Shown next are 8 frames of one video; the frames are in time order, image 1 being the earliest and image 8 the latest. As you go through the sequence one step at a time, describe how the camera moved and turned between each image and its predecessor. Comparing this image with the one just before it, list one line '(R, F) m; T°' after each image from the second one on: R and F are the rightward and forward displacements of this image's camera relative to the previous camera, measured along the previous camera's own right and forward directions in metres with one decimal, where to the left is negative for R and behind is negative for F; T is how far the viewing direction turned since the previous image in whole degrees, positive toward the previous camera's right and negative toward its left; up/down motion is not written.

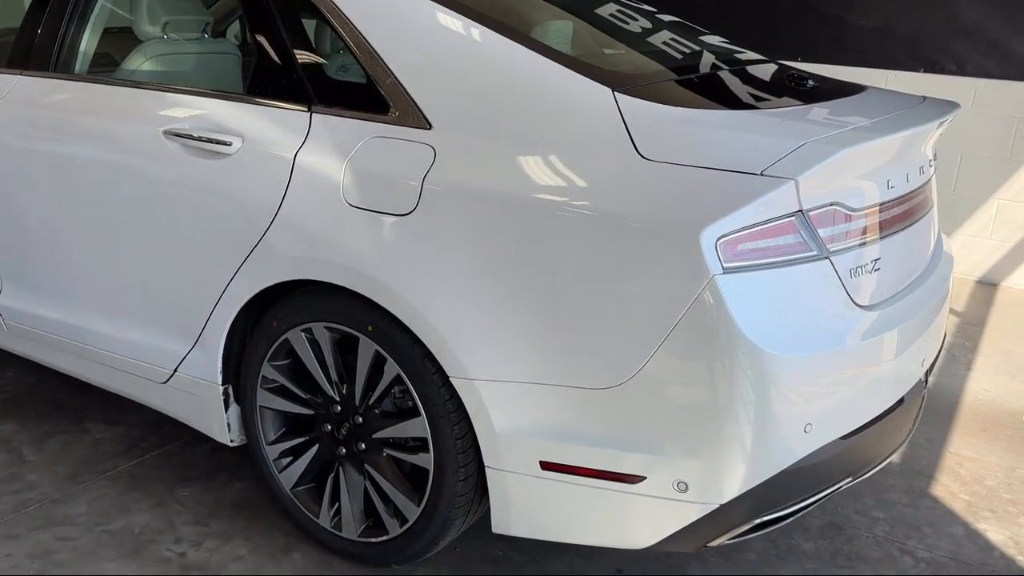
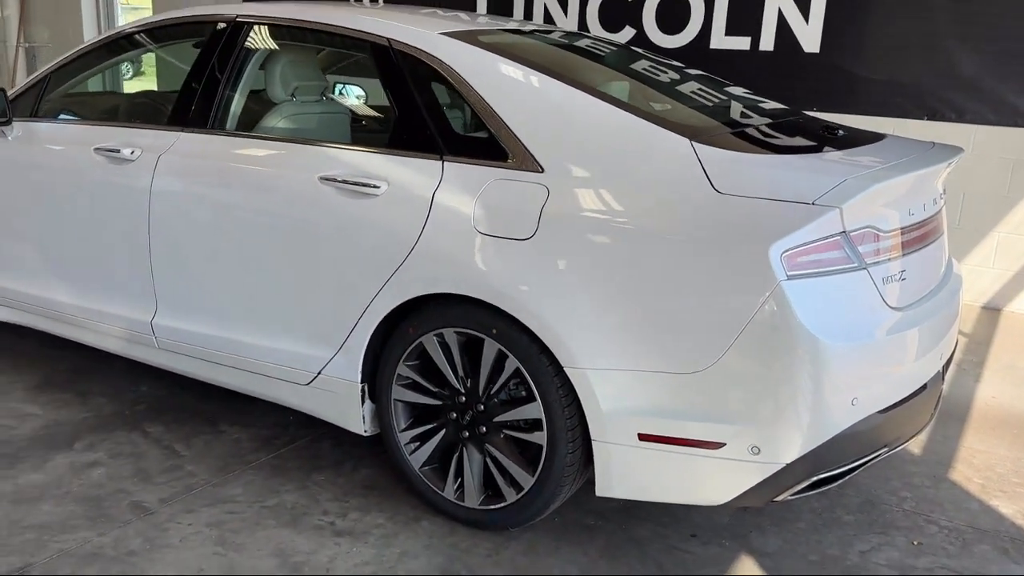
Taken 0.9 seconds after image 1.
(-0.3, -0.5) m; 0°
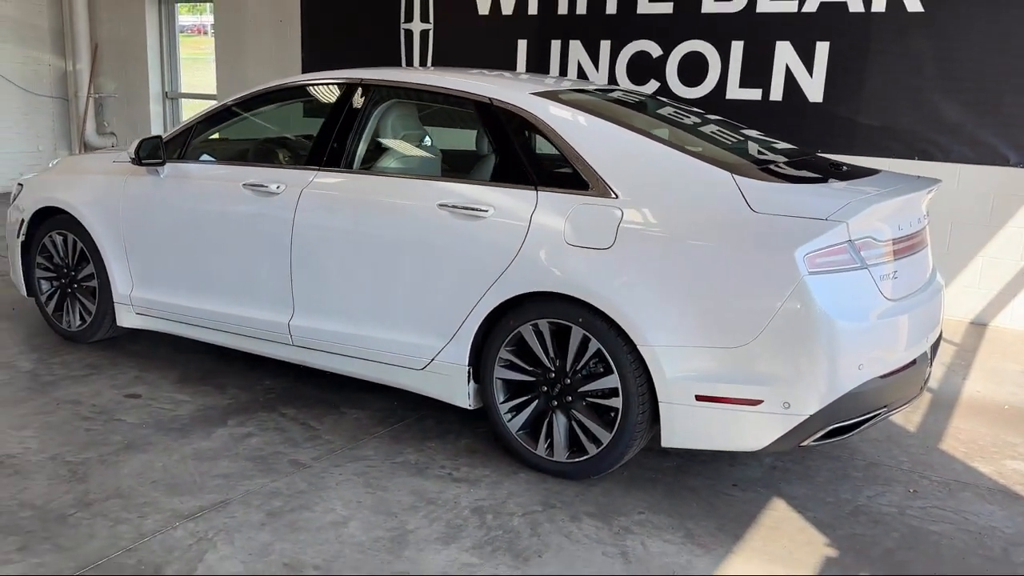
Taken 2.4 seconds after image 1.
(-0.3, -0.7) m; 0°
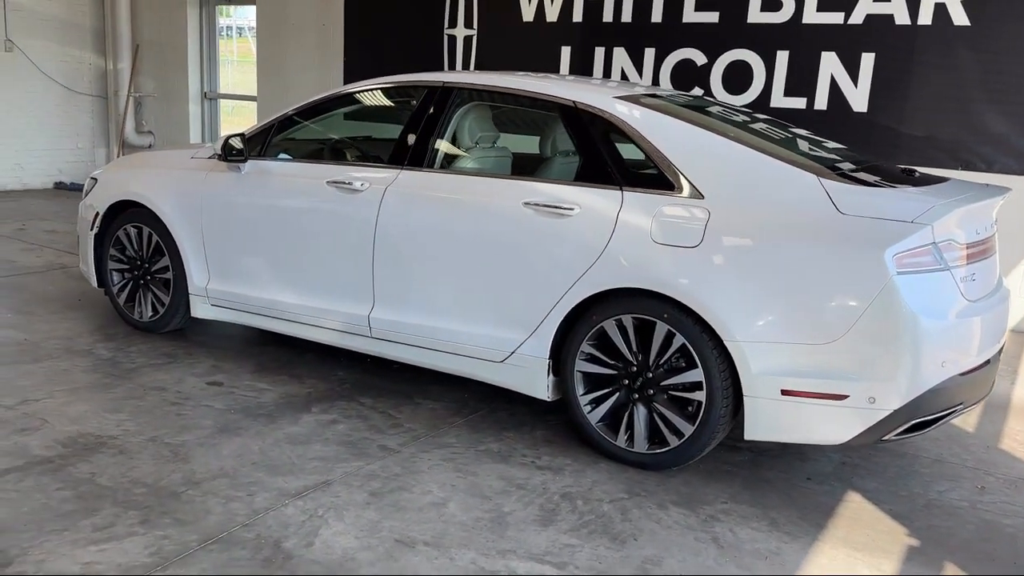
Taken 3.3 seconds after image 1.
(-0.3, -0.1) m; 0°
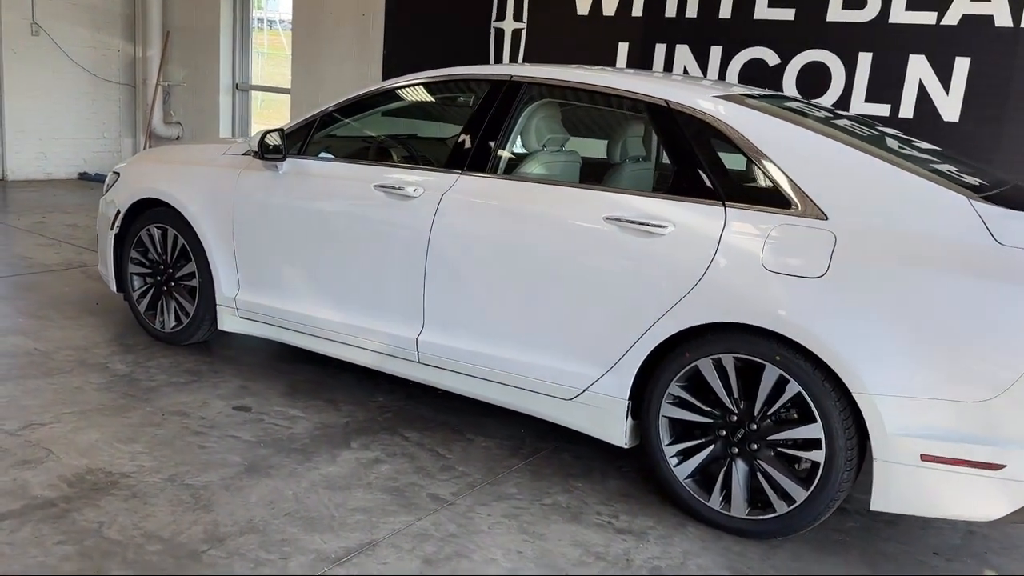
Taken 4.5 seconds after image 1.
(-0.2, +0.5) m; -1°
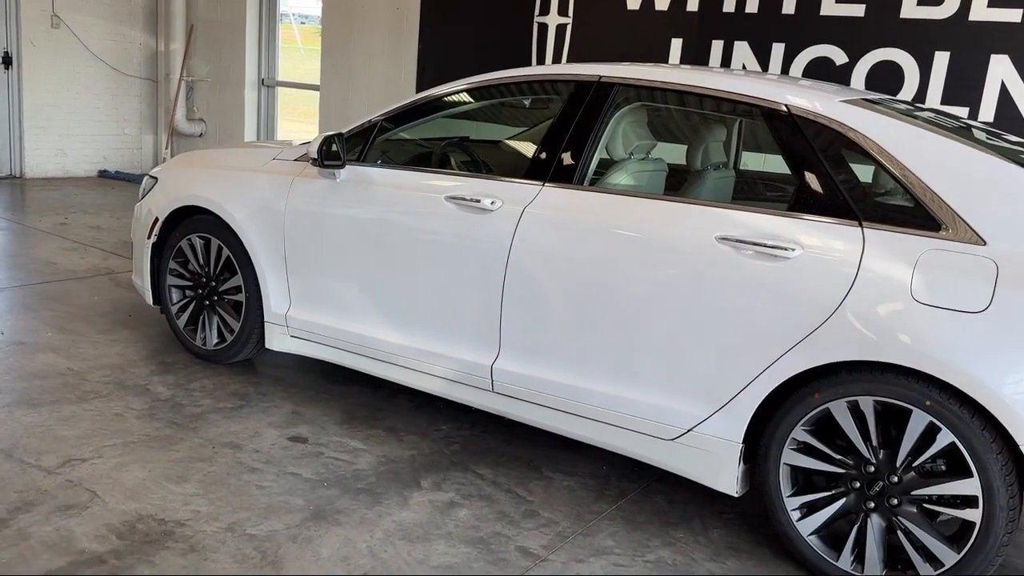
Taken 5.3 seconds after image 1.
(-0.3, +0.3) m; 0°
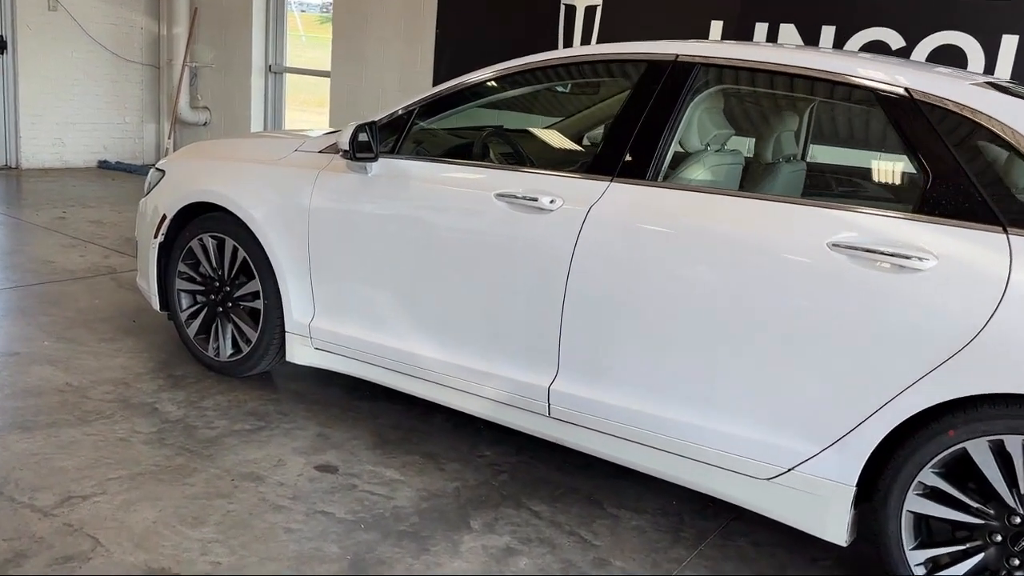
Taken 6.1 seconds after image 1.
(-0.2, +0.4) m; 0°
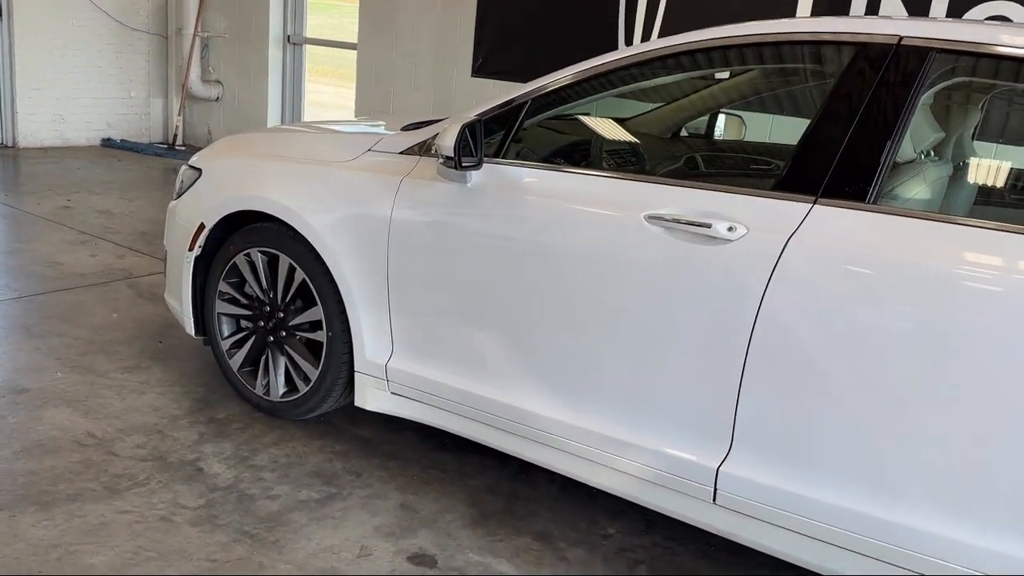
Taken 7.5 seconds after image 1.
(-0.4, +0.7) m; 0°
